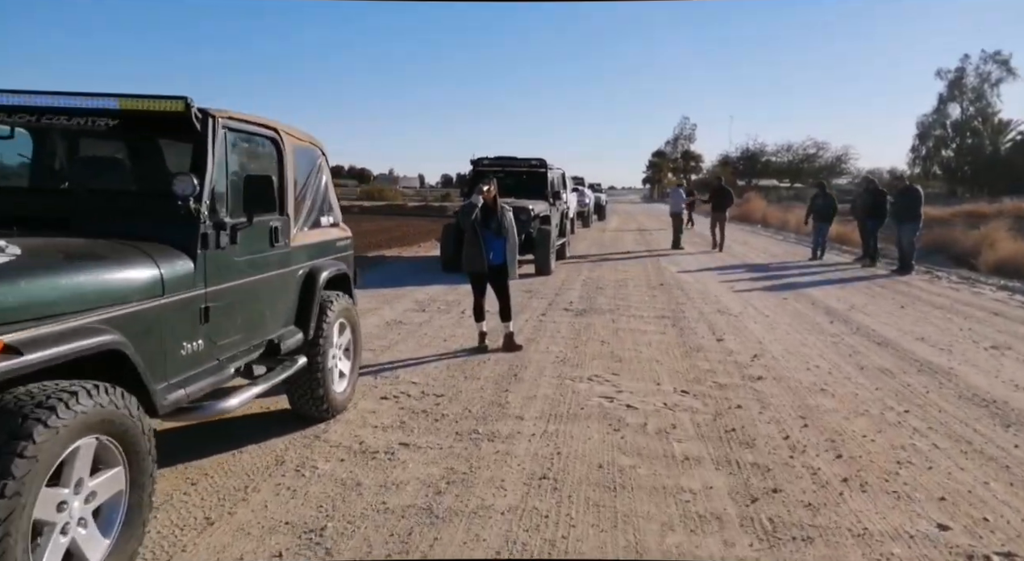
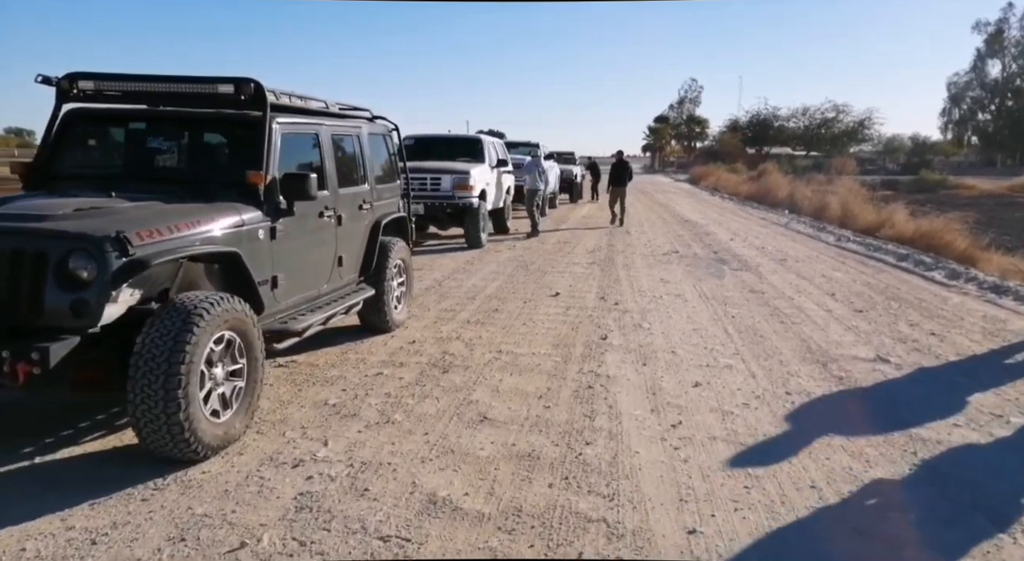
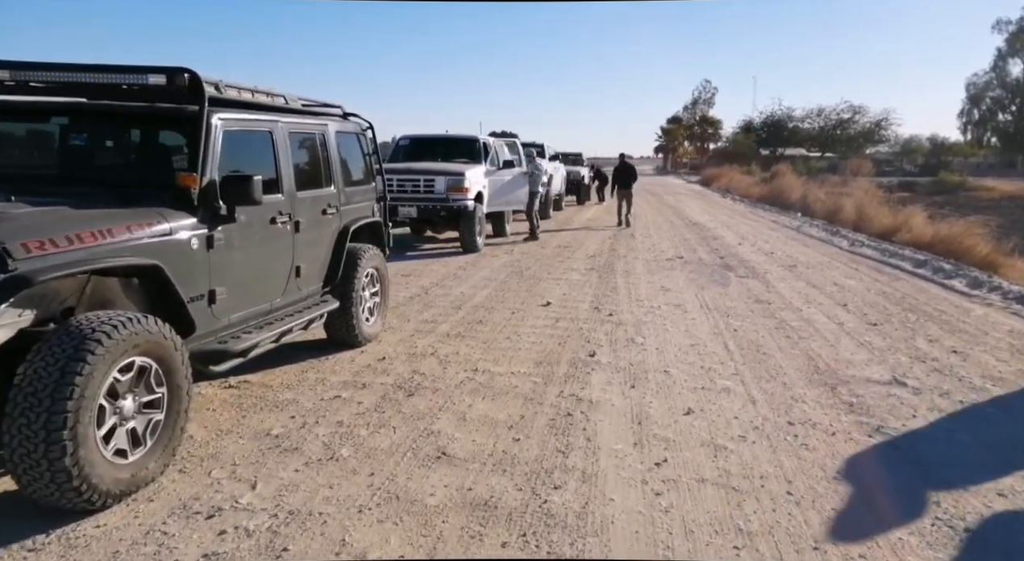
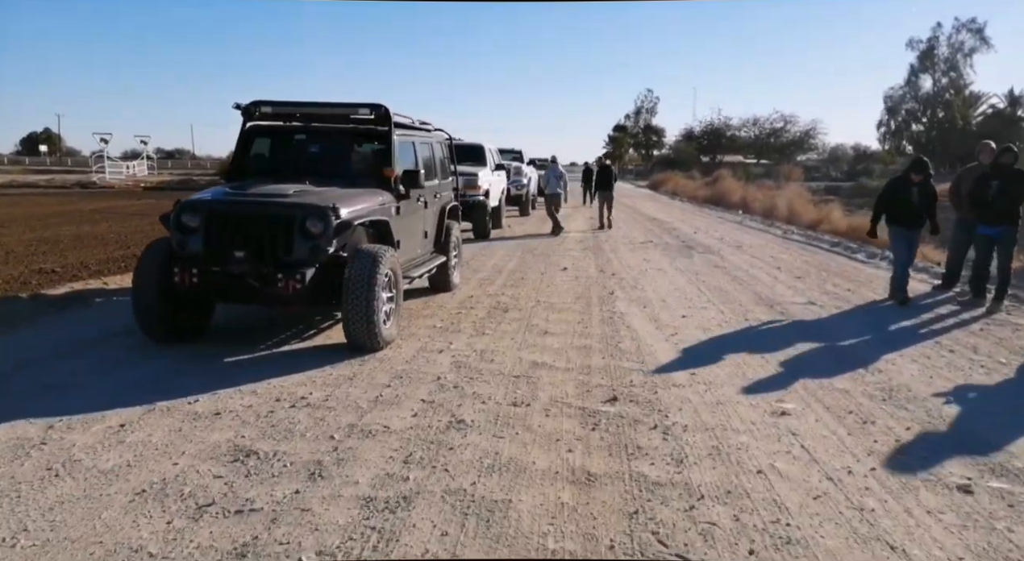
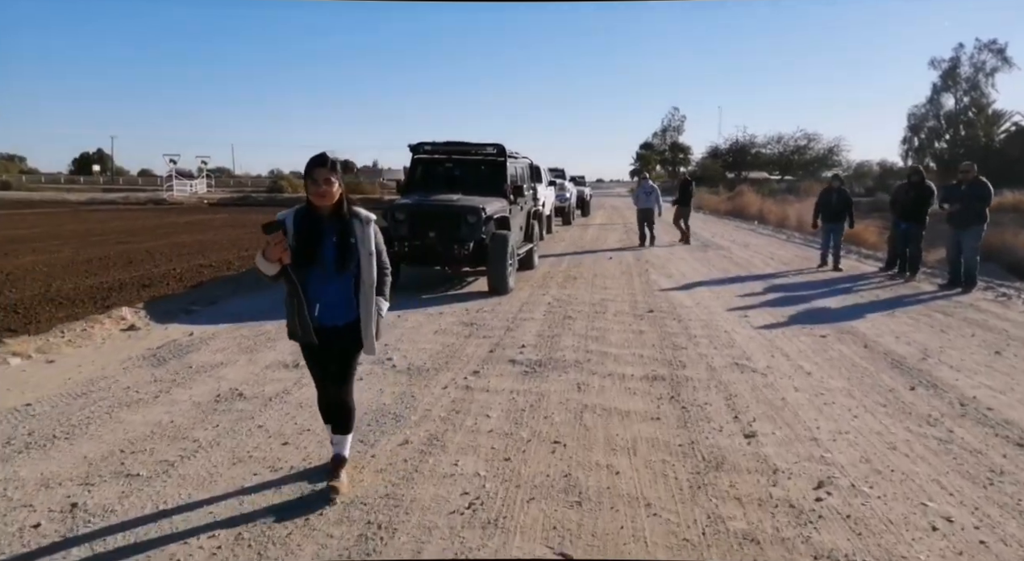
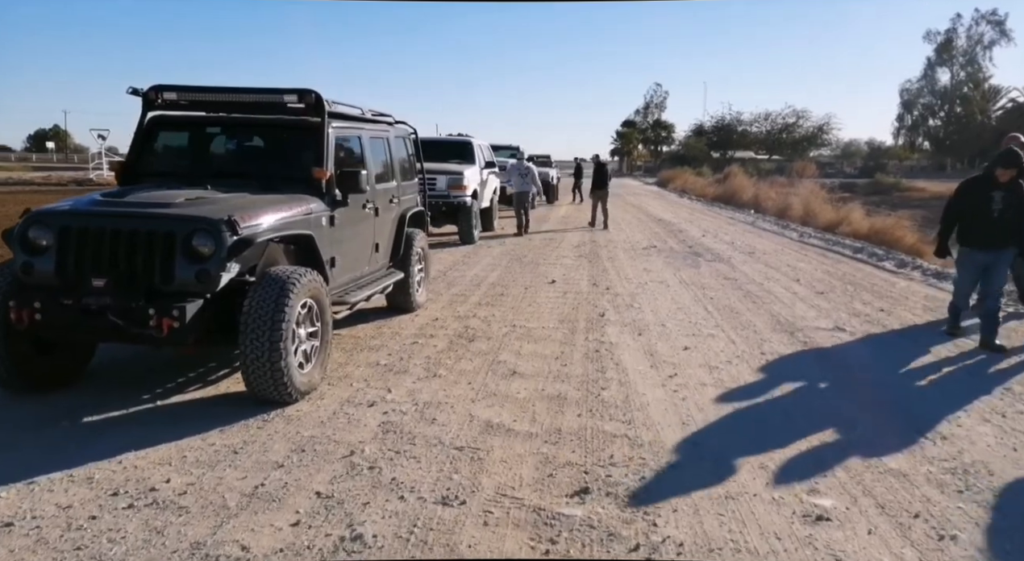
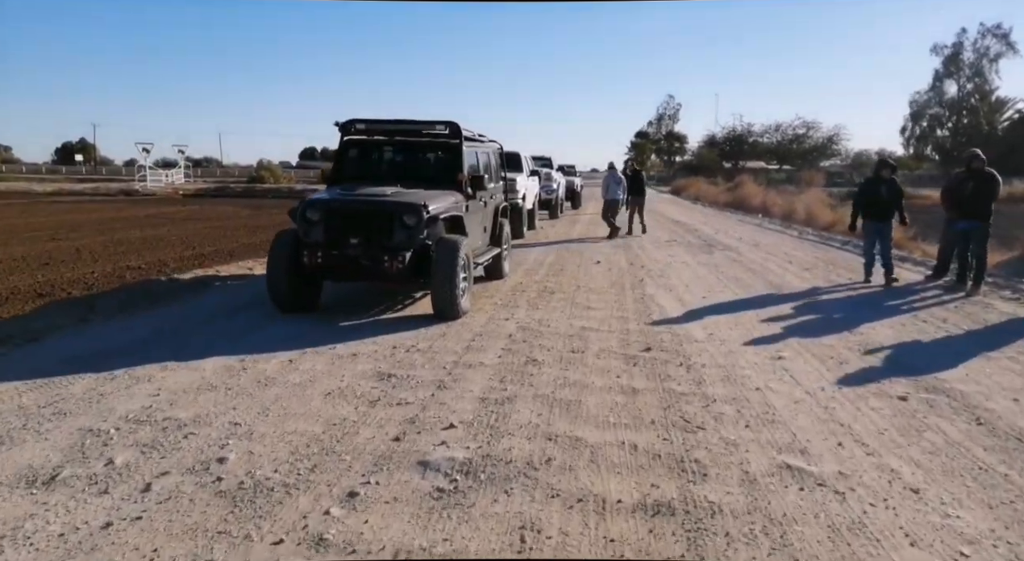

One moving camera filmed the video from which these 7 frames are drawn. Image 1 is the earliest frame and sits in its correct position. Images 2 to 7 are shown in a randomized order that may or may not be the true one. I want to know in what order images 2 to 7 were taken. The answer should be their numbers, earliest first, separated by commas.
5, 7, 4, 6, 2, 3
